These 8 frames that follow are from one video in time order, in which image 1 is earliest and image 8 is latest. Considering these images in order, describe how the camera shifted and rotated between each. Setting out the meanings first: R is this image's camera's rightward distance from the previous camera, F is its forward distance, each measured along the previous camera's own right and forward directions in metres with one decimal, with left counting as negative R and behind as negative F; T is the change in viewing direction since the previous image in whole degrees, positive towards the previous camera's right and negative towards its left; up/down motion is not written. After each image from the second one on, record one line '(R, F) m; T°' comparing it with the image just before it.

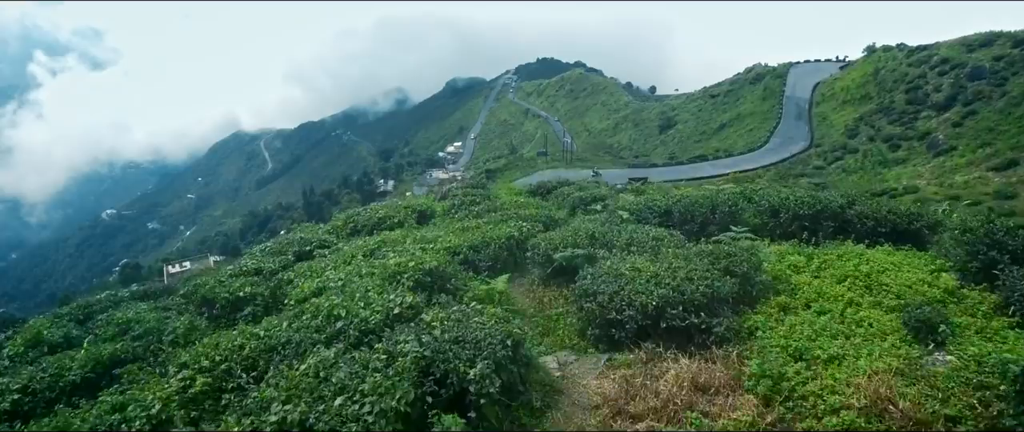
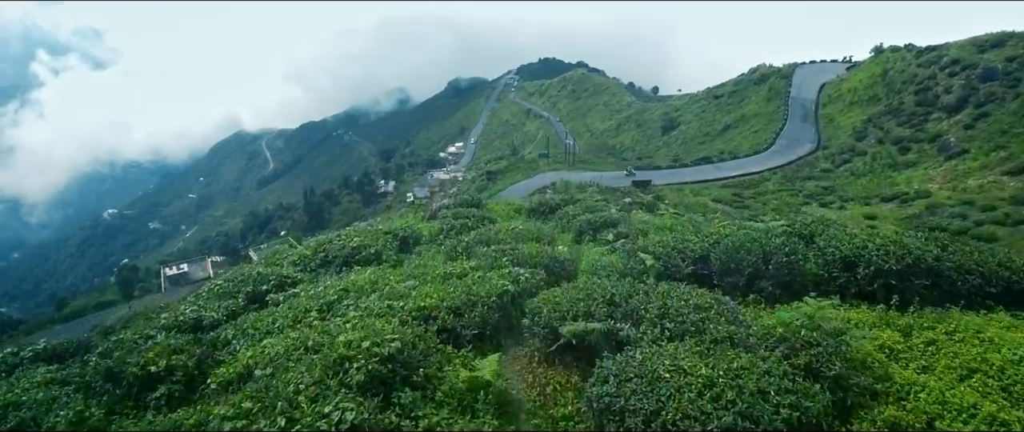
(0.0, +0.9) m; 0°
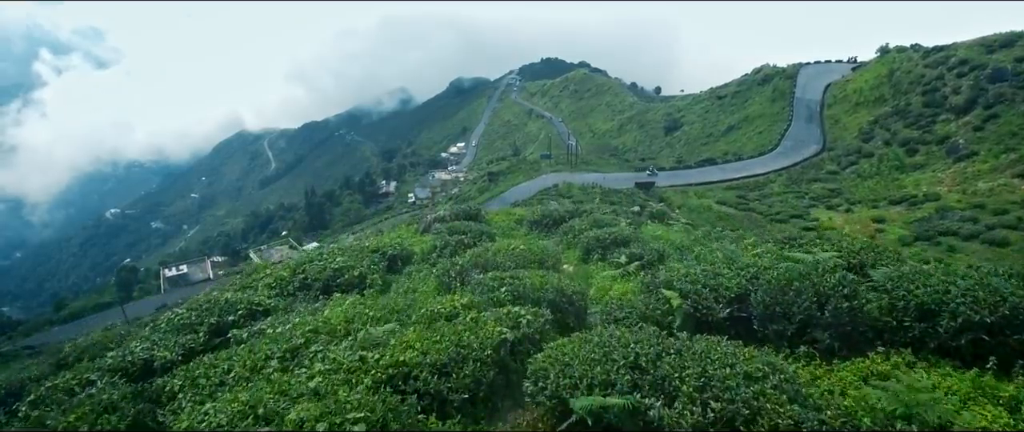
(0.0, +0.6) m; 0°
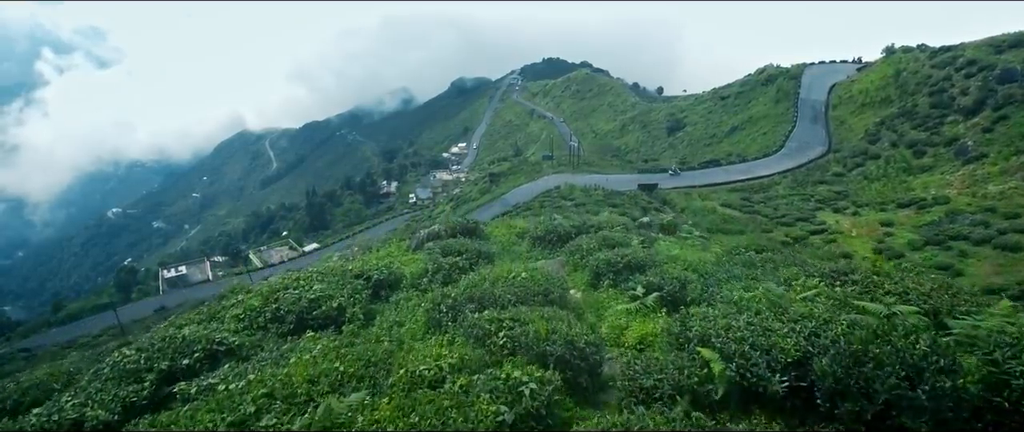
(0.0, +0.6) m; 0°
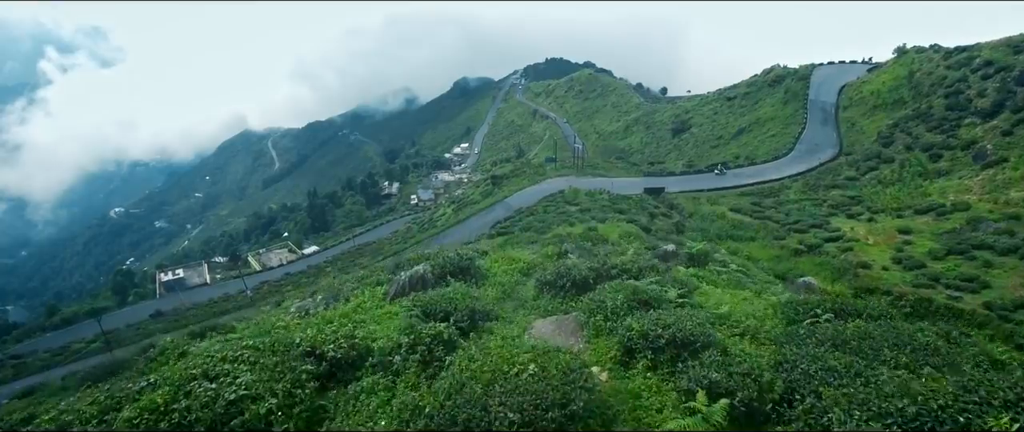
(0.0, +1.2) m; 0°
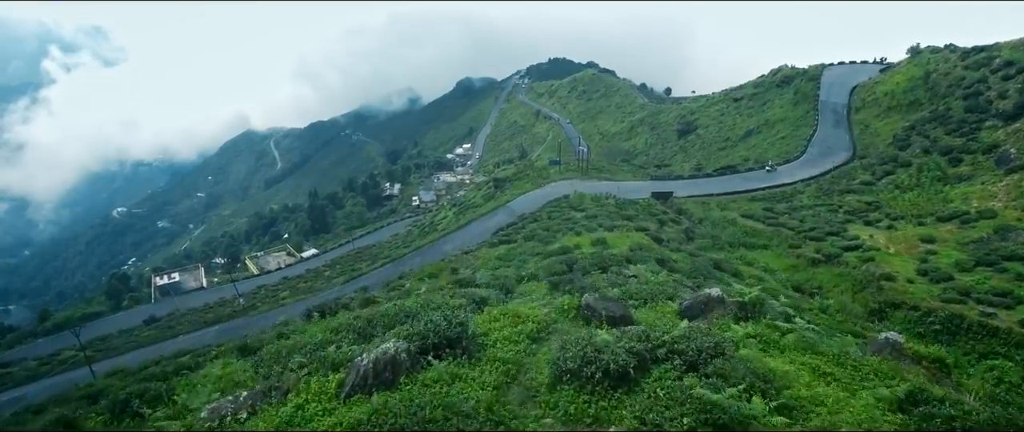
(0.0, +1.5) m; 0°
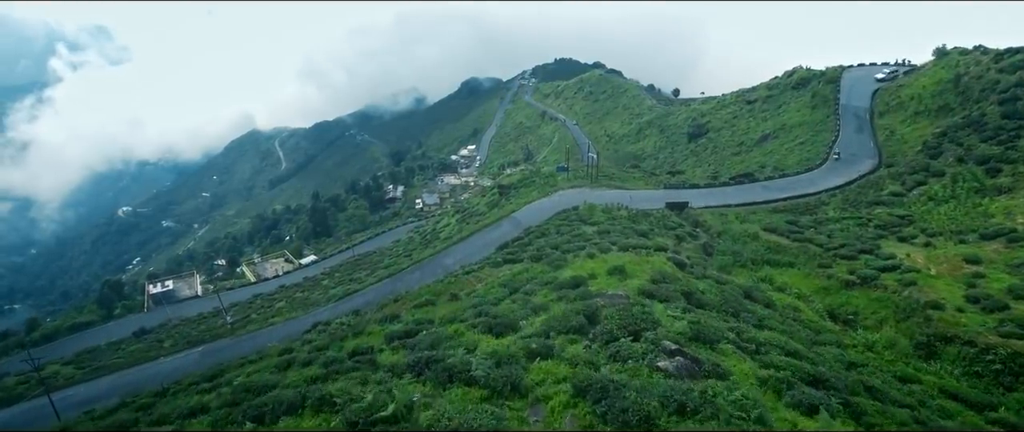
(0.0, +2.5) m; 0°
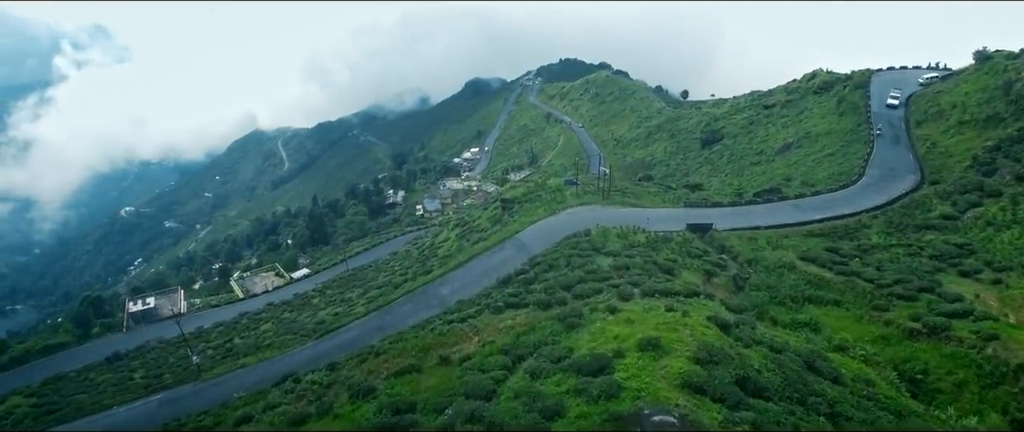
(0.0, +4.2) m; 0°
